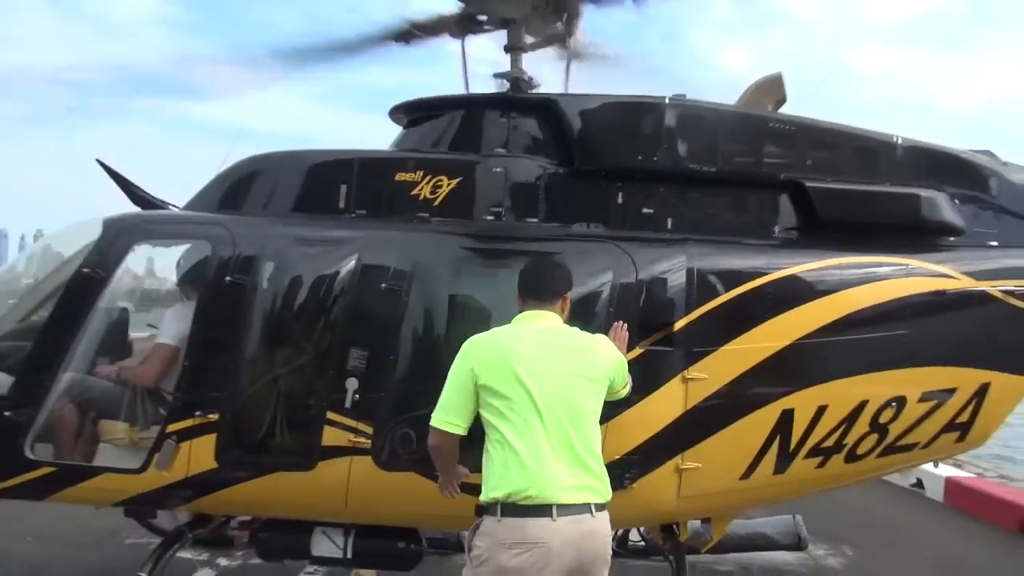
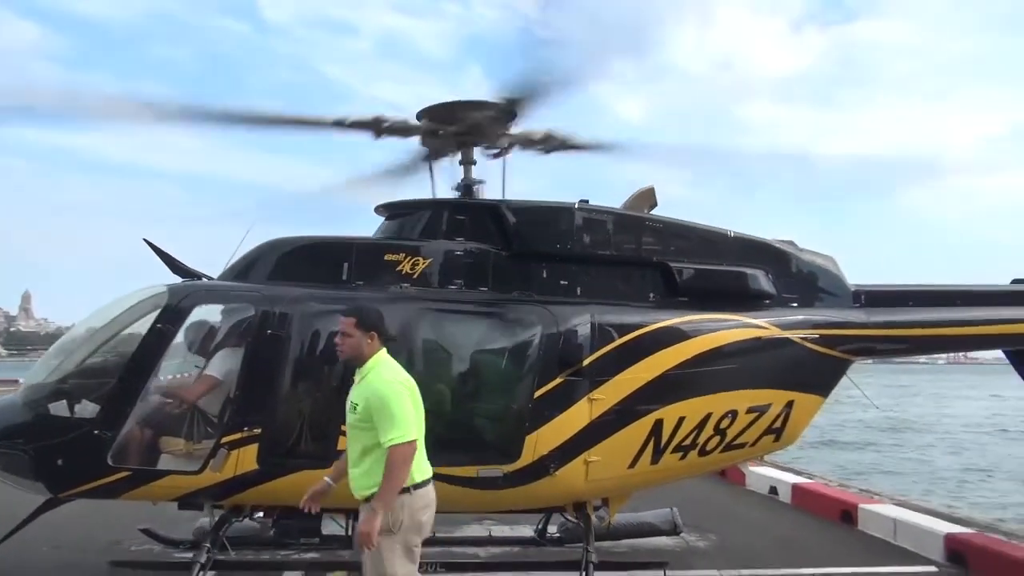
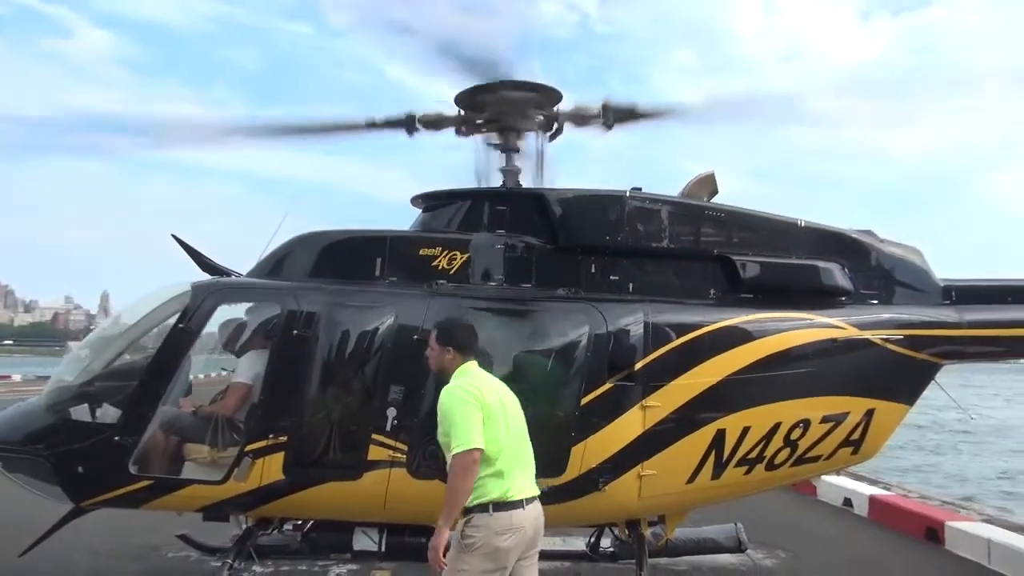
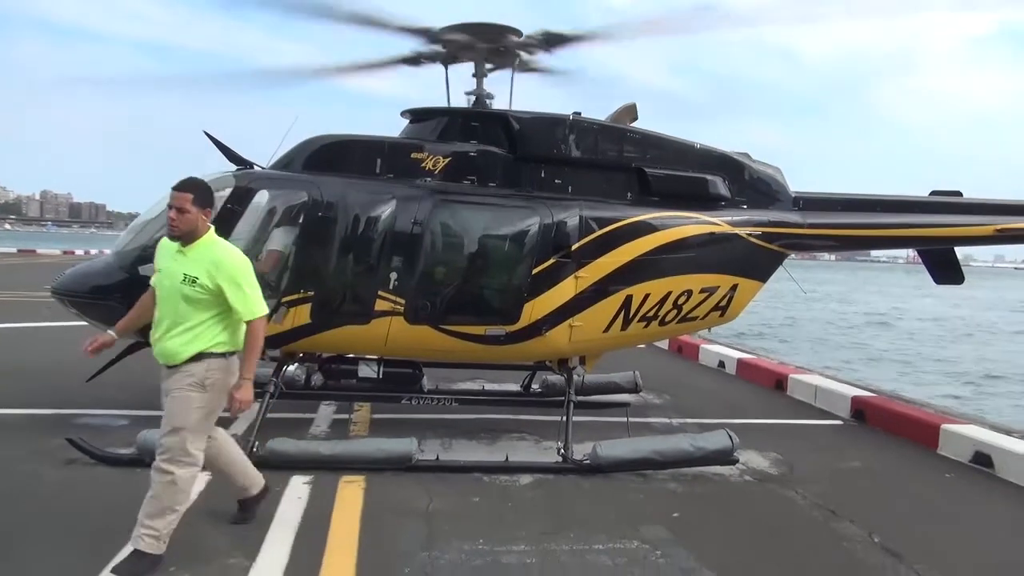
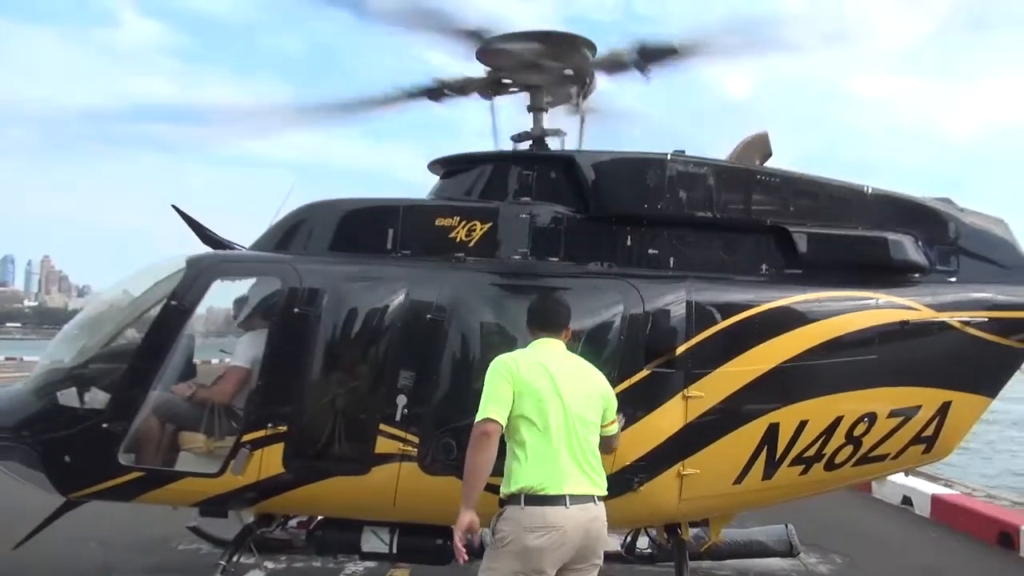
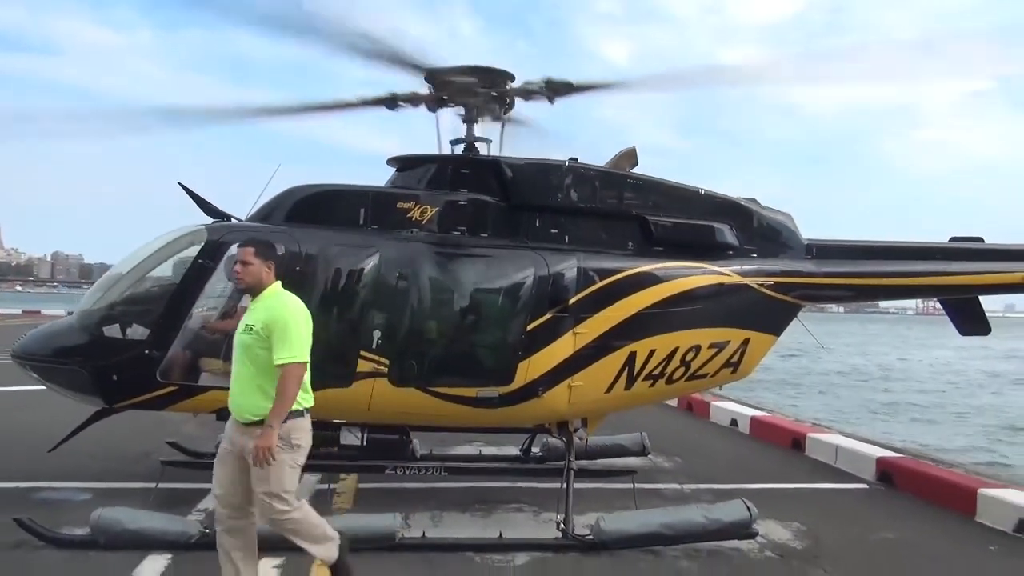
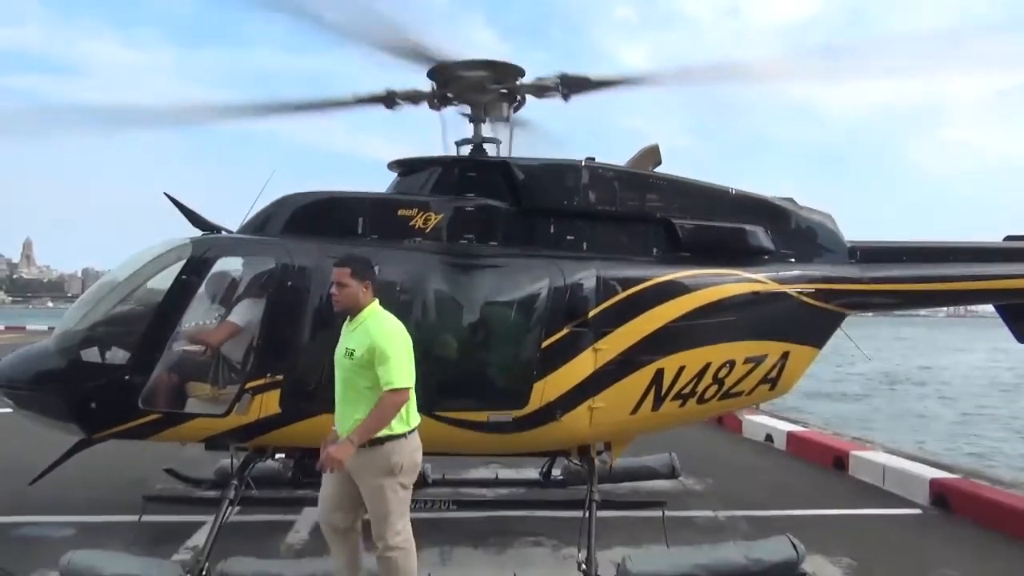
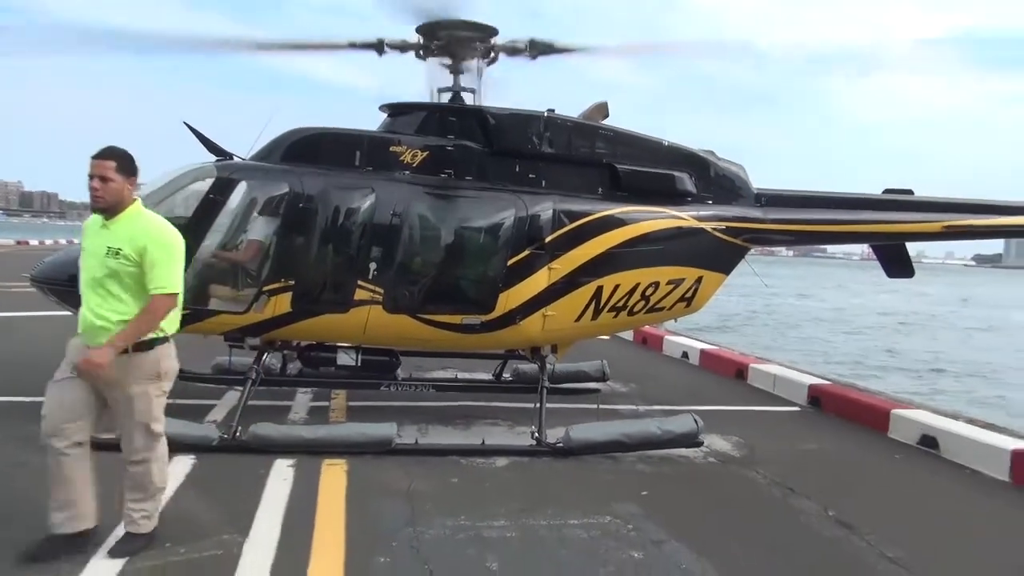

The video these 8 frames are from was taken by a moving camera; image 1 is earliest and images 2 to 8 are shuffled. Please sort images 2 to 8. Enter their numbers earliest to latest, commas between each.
5, 3, 2, 7, 6, 4, 8
